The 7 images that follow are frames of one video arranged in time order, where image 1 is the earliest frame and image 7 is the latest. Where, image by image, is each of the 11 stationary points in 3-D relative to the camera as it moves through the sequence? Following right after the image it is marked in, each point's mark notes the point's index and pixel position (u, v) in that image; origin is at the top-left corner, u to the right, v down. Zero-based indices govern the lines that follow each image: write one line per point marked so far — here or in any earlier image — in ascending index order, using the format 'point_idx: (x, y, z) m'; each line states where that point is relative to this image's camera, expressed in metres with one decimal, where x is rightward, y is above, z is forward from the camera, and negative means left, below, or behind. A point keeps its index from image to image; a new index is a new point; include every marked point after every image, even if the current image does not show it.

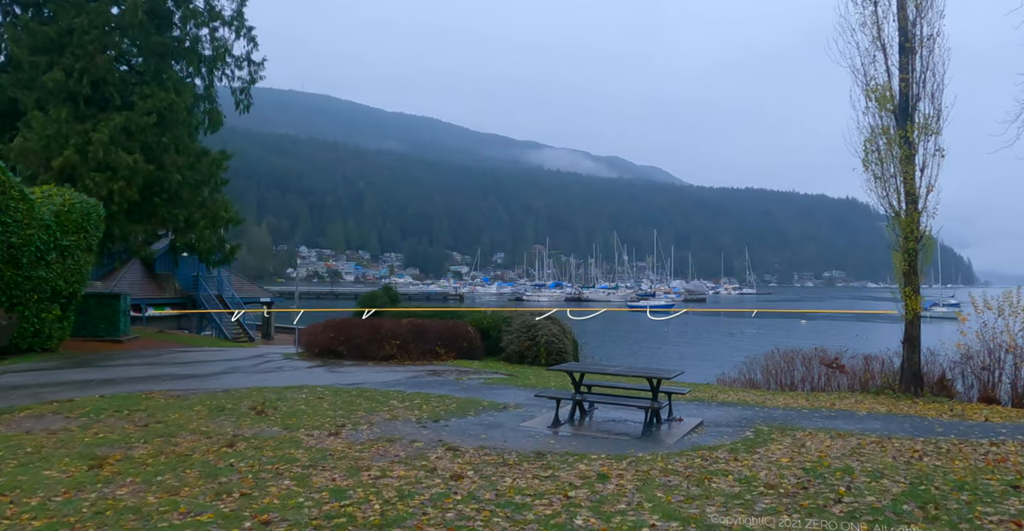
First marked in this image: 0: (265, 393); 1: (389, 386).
0: (-4.4, -2.3, +12.4) m
1: (-2.4, -2.3, +13.4) m
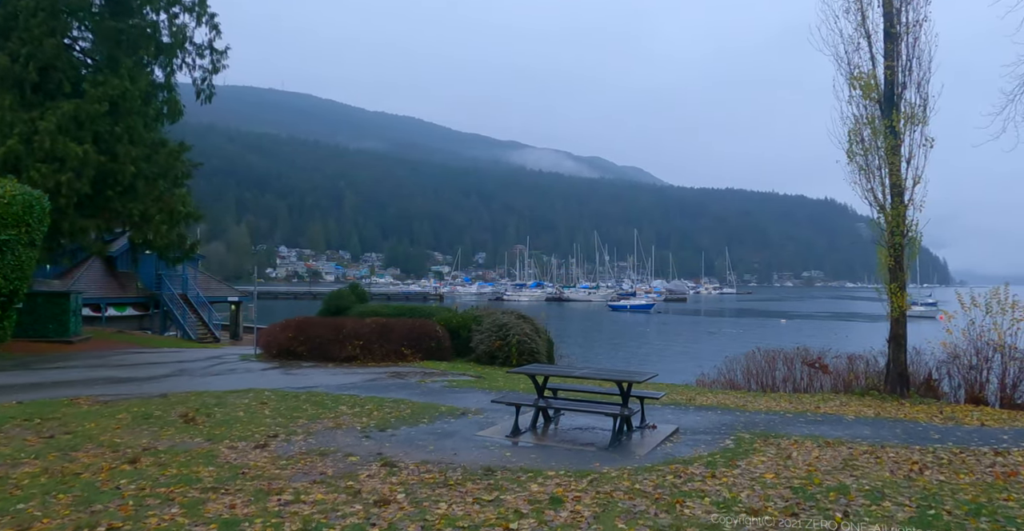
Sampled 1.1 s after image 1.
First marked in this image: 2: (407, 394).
0: (-5.1, -2.2, +11.4) m
1: (-3.0, -2.2, +12.4) m
2: (-1.8, -2.2, +12.0) m
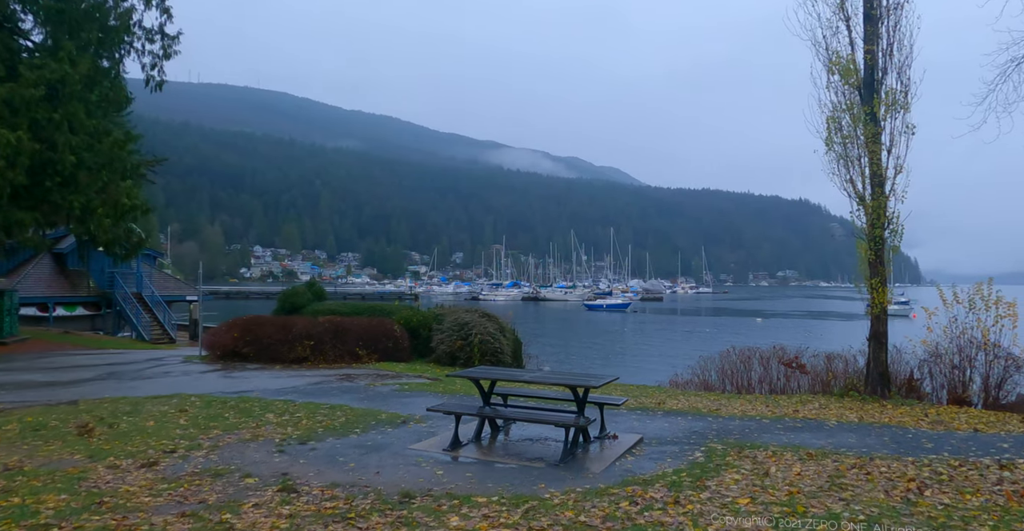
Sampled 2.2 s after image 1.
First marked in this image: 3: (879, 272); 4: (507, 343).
0: (-5.8, -2.0, +10.1) m
1: (-3.8, -2.1, +11.3) m
2: (-2.6, -2.1, +10.9) m
3: (+7.5, -0.2, +14.2) m
4: (-0.1, -2.0, +17.5) m
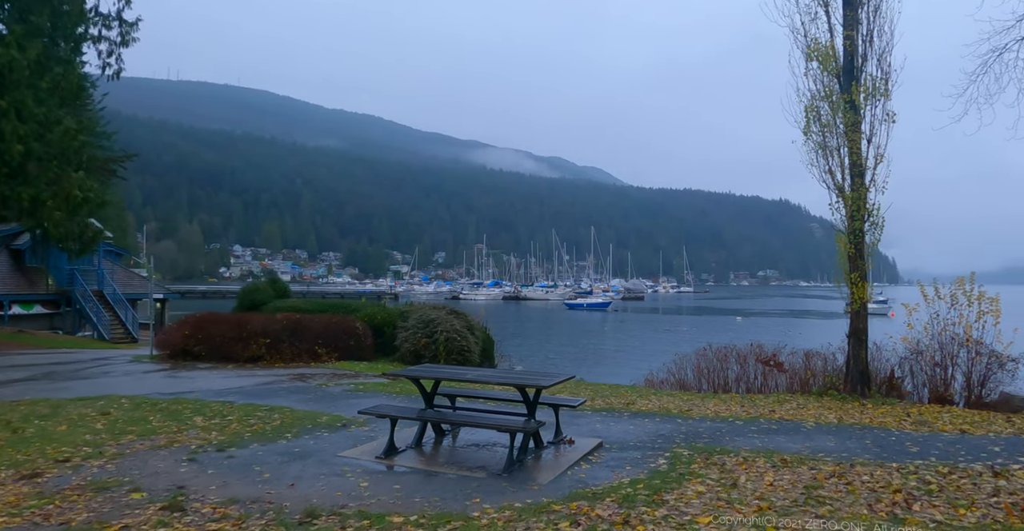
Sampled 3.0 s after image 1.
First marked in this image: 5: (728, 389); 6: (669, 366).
0: (-6.4, -1.9, +9.3) m
1: (-4.4, -2.0, +10.4) m
2: (-3.2, -2.0, +10.0) m
3: (+6.8, 0.0, +13.6) m
4: (-0.9, -1.8, +16.8) m
5: (+5.0, -2.9, +16.1) m
6: (+4.3, -2.8, +19.1) m
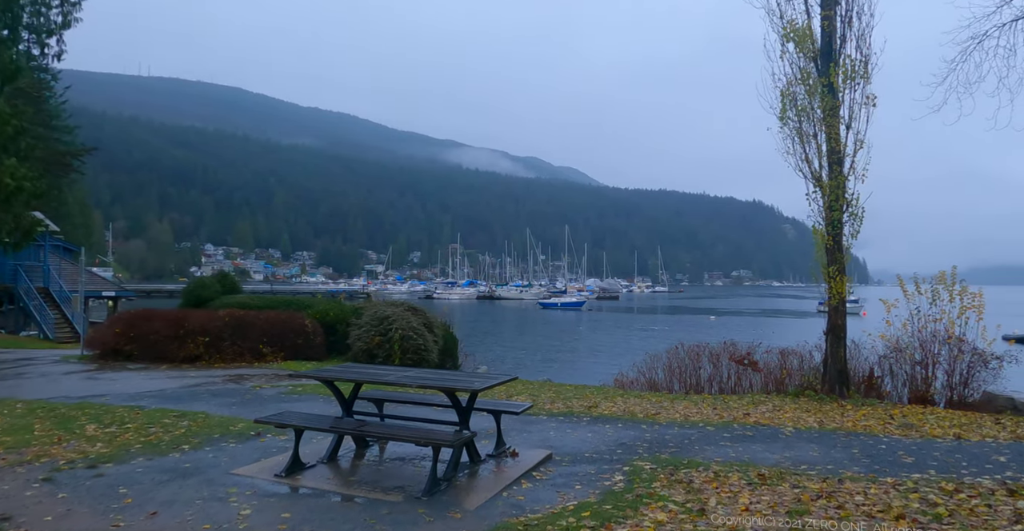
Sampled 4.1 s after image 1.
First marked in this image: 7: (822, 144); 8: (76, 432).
0: (-7.0, -1.7, +8.0) m
1: (-5.1, -1.8, +9.3) m
2: (-3.8, -1.8, +8.9) m
3: (+6.1, +0.1, +12.8) m
4: (-1.8, -1.7, +15.7) m
5: (+4.2, -2.7, +15.3) m
6: (+3.4, -2.6, +18.2) m
7: (+6.0, +2.3, +13.4) m
8: (-4.4, -1.7, +7.0) m
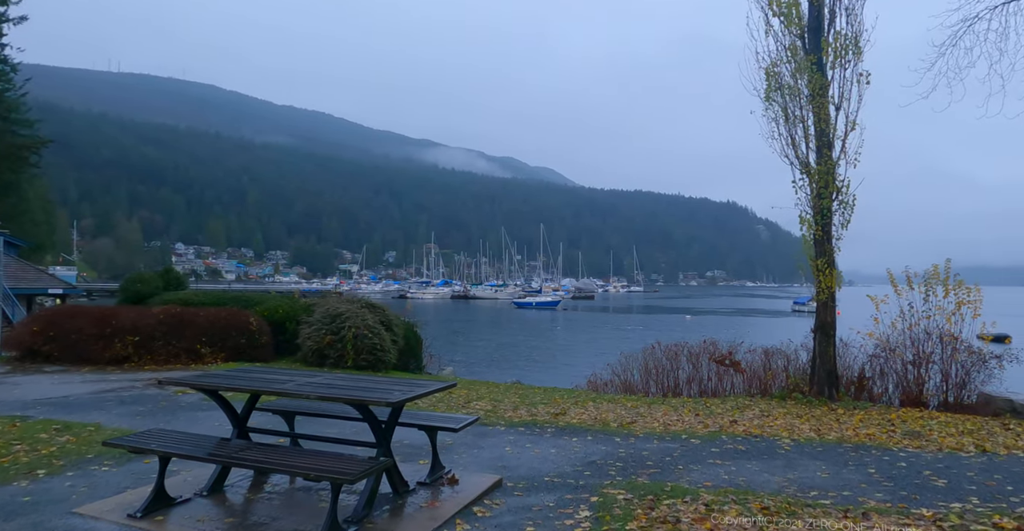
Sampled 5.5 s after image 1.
0: (-7.5, -1.6, +6.6) m
1: (-5.6, -1.6, +7.9) m
2: (-4.3, -1.6, +7.6) m
3: (+5.4, +0.2, +11.9) m
4: (-2.5, -1.5, +14.5) m
5: (+3.4, -2.6, +14.2) m
6: (+2.5, -2.5, +17.1) m
7: (+5.3, +2.5, +12.4) m
8: (-4.9, -1.5, +5.7) m
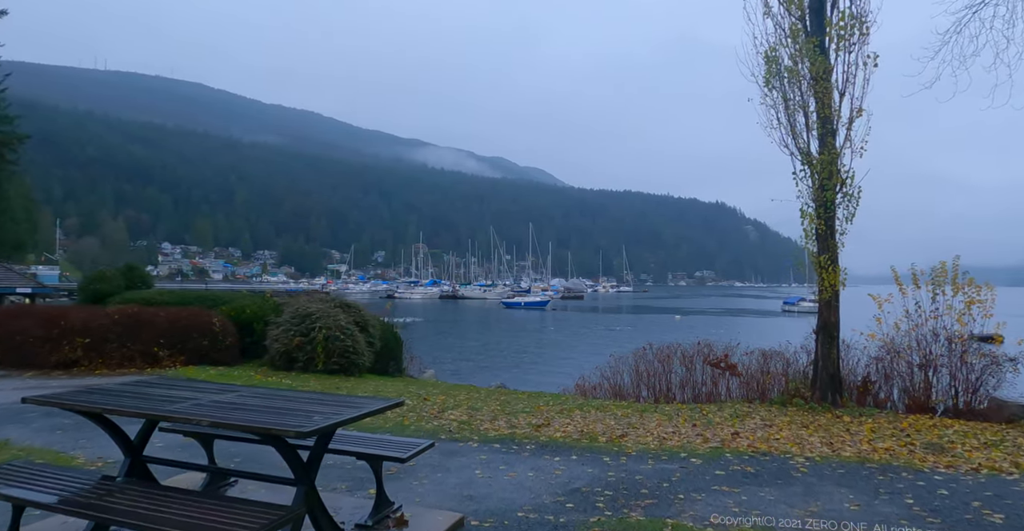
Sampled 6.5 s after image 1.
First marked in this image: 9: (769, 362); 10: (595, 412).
0: (-7.7, -1.5, +5.6) m
1: (-5.8, -1.6, +6.9) m
2: (-4.6, -1.6, +6.7) m
3: (+5.1, +0.3, +11.1) m
4: (-2.9, -1.5, +13.5) m
5: (+3.1, -2.6, +13.4) m
6: (+2.2, -2.4, +16.3) m
7: (+5.0, +2.5, +11.6) m
8: (-5.1, -1.5, +4.7) m
9: (+4.9, -1.9, +13.2) m
10: (+1.1, -1.9, +9.1) m
